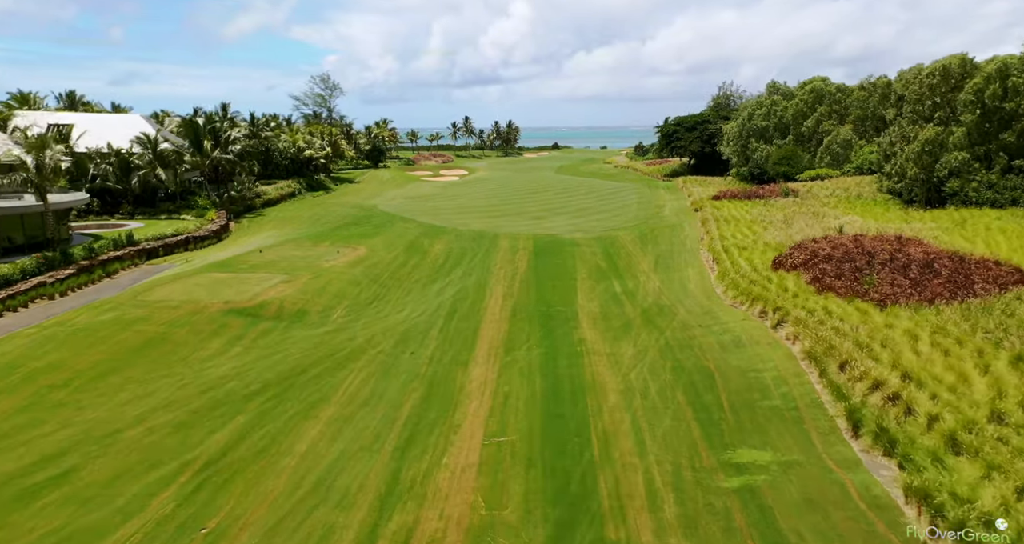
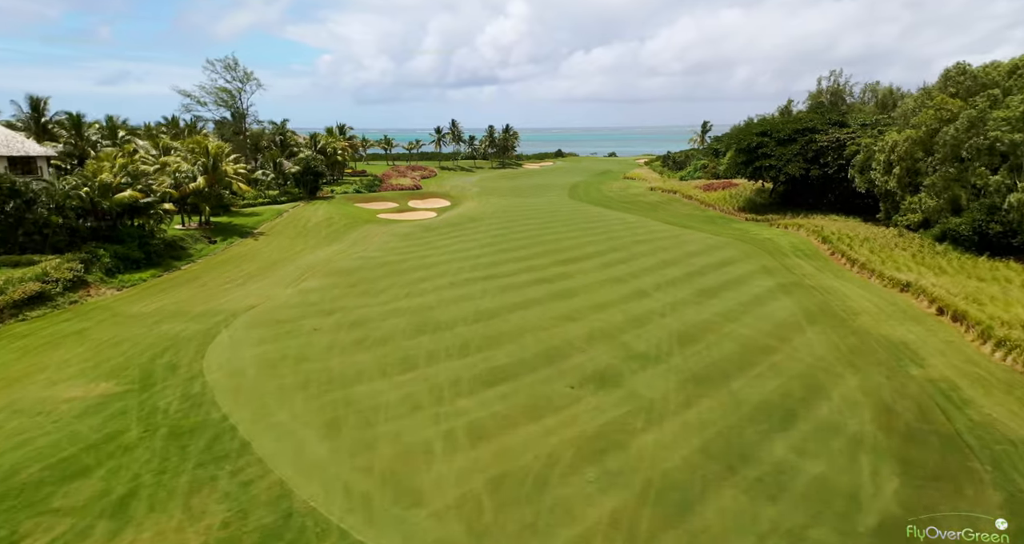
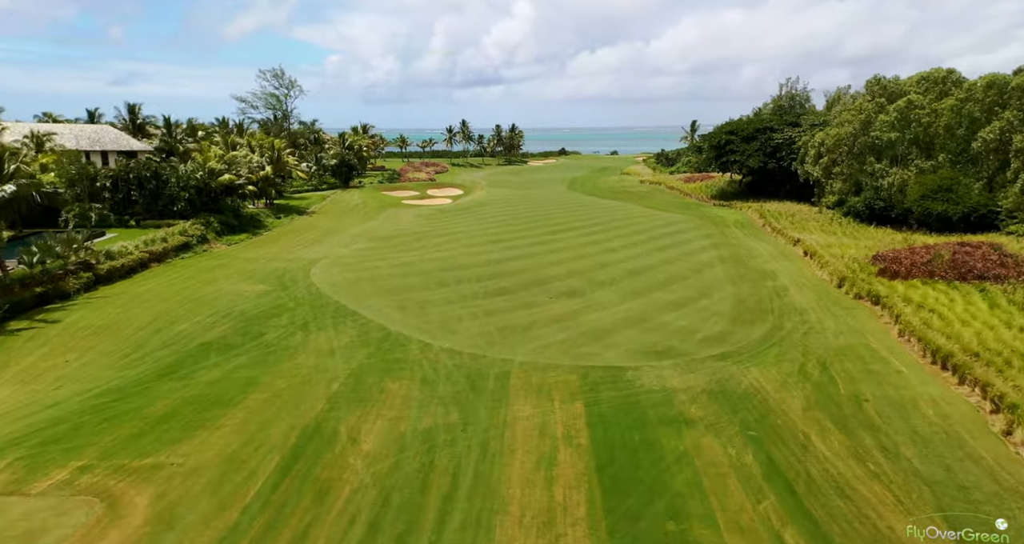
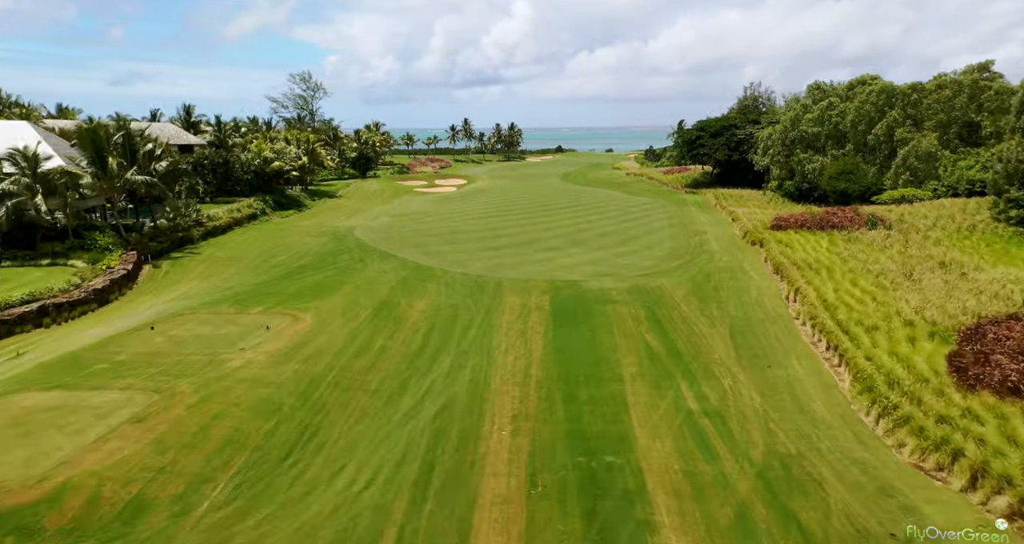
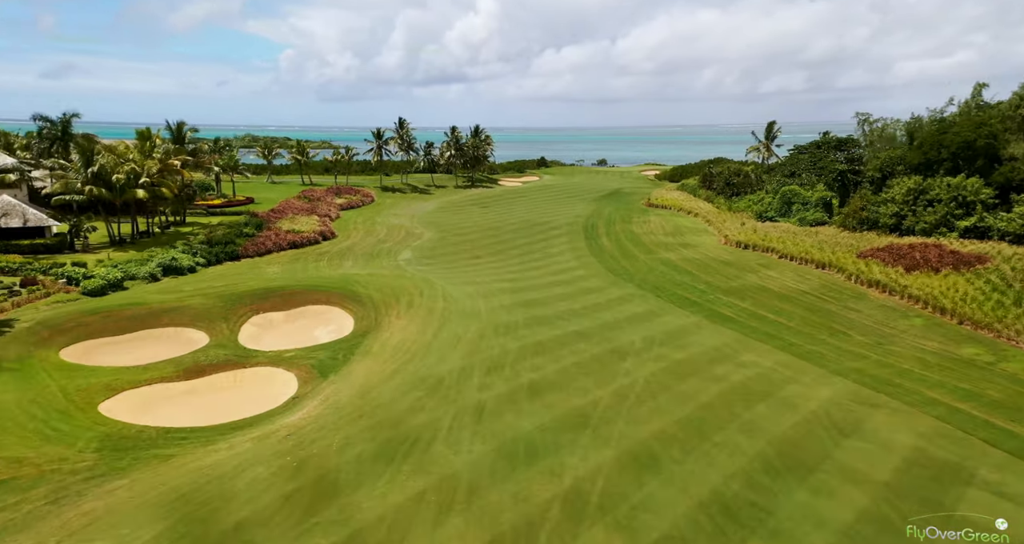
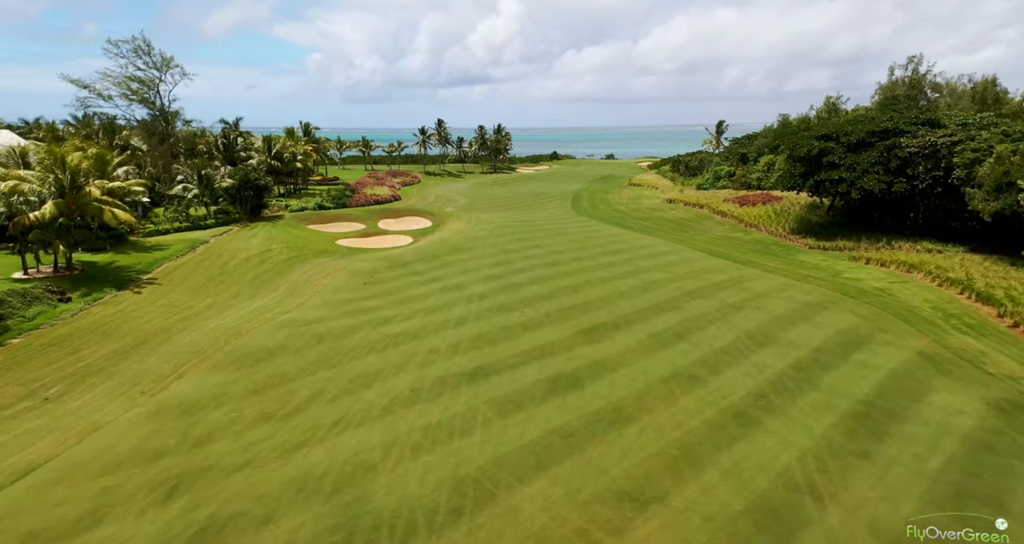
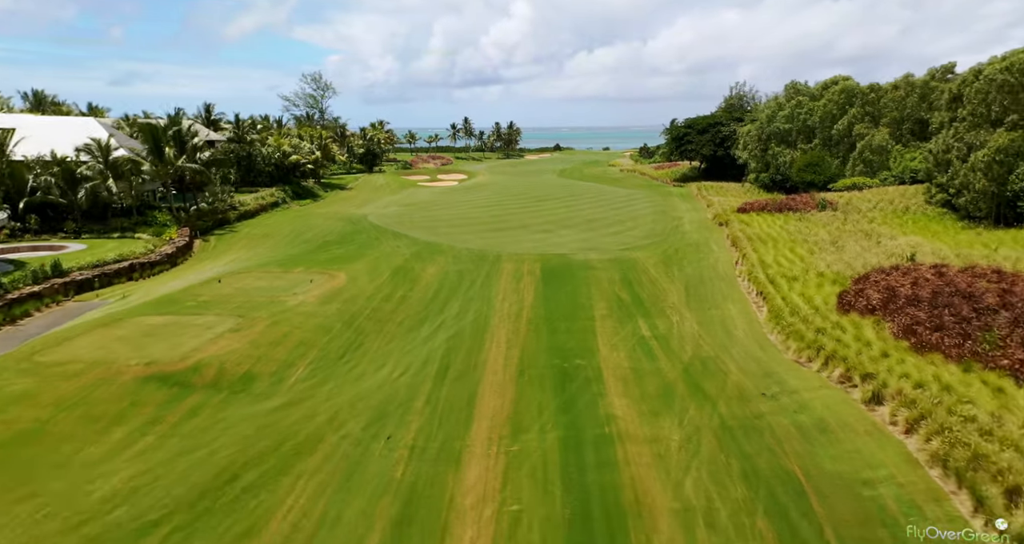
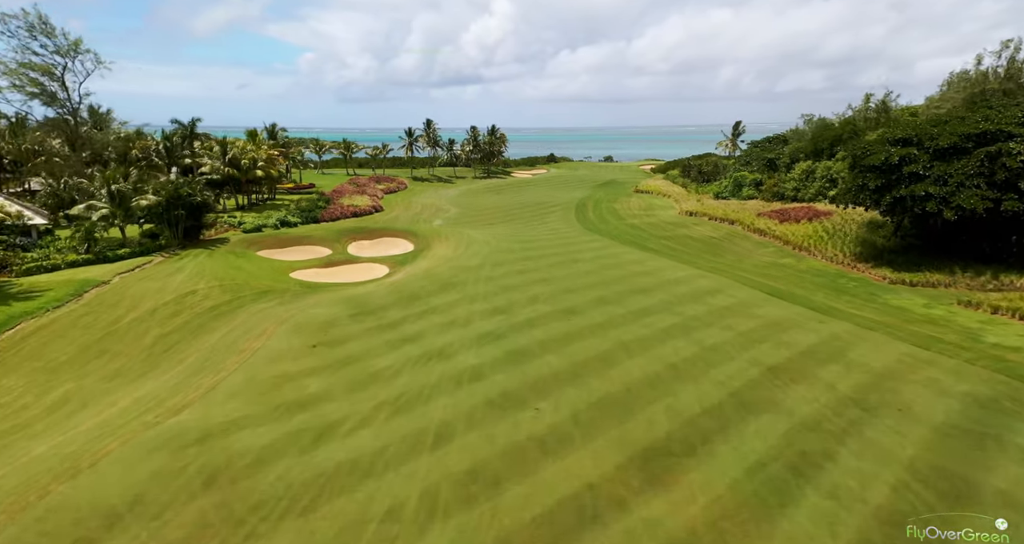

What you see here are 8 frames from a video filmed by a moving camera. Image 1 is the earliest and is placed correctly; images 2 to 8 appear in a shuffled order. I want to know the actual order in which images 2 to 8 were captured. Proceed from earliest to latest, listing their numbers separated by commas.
7, 4, 3, 2, 6, 8, 5
